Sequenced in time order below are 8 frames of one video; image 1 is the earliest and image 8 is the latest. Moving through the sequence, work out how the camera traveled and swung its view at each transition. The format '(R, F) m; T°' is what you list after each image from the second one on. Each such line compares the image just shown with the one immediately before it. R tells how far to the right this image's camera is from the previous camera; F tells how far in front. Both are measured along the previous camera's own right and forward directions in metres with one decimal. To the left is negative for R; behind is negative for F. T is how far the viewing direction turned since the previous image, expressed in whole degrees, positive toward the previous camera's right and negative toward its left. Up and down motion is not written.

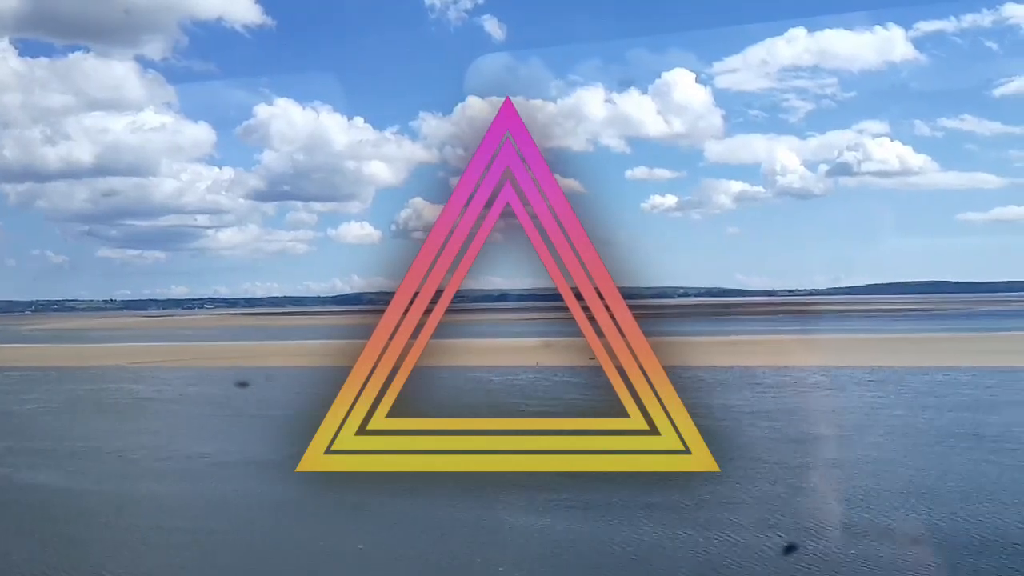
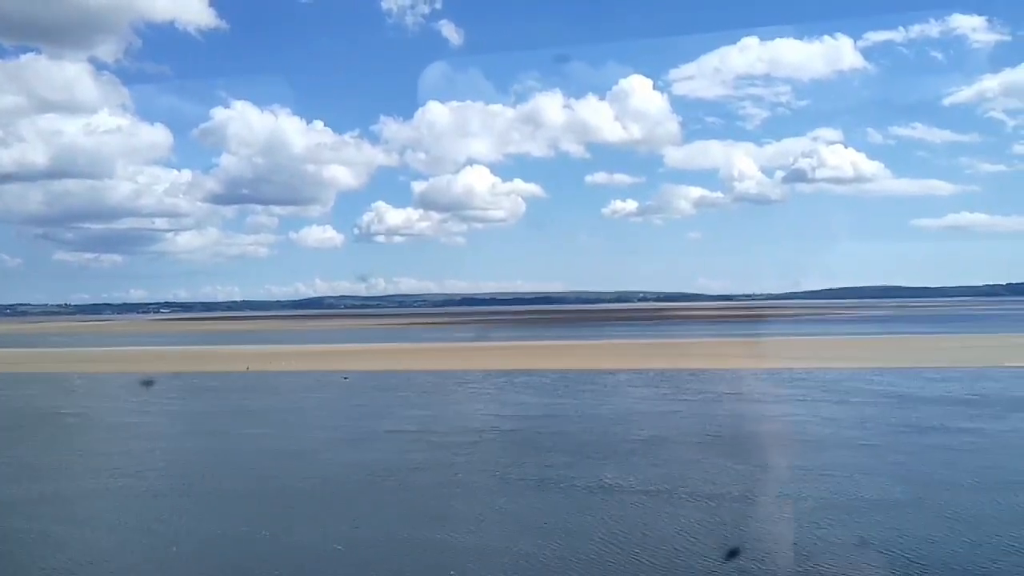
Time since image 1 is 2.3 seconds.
(-1.8, -2.2) m; +2°
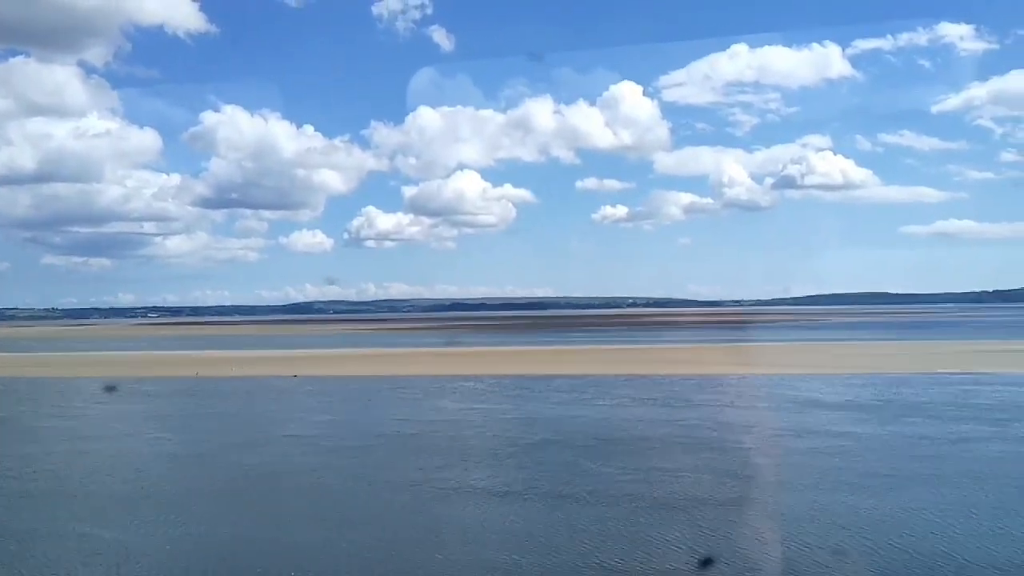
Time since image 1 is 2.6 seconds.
(-1.8, +0.1) m; +1°
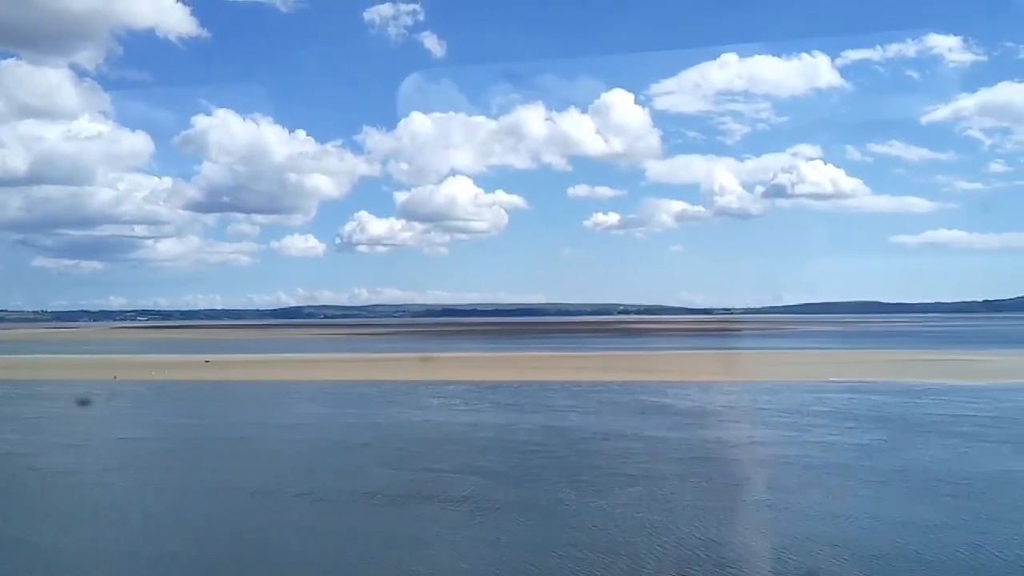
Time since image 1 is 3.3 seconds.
(-1.0, -1.4) m; +1°
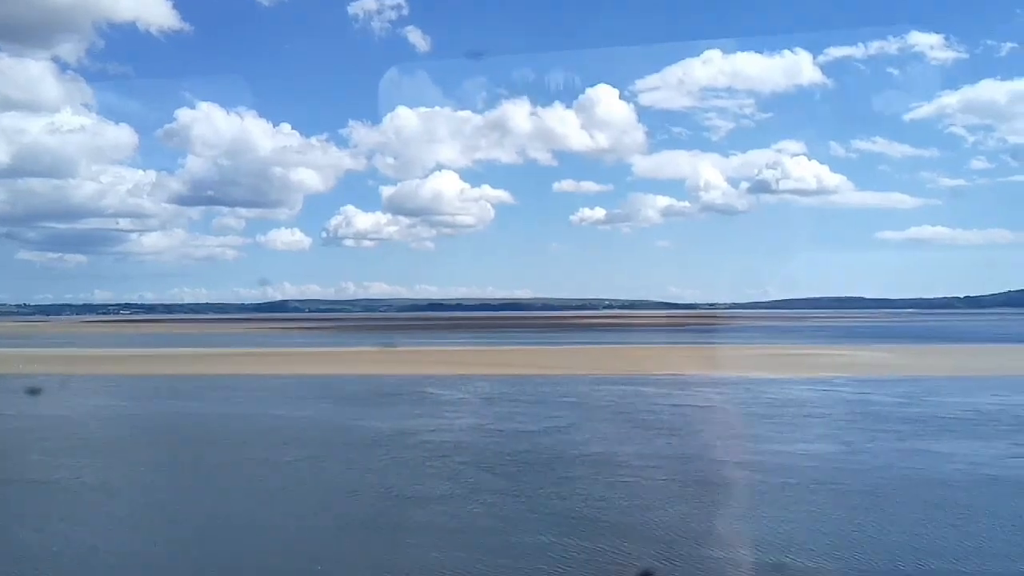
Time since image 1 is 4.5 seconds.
(-0.6, -1.1) m; +1°
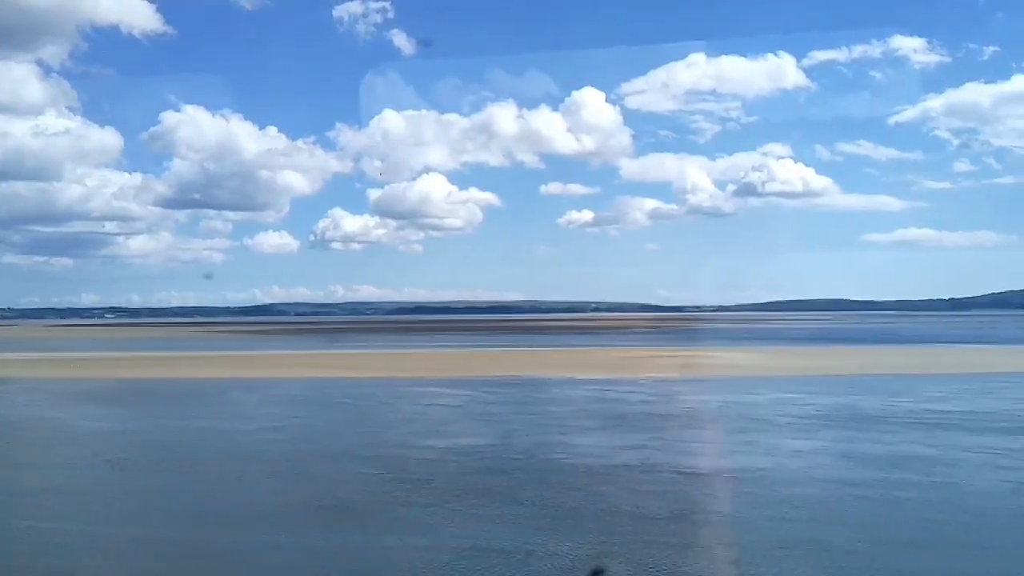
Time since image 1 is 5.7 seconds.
(-0.9, -0.7) m; +1°
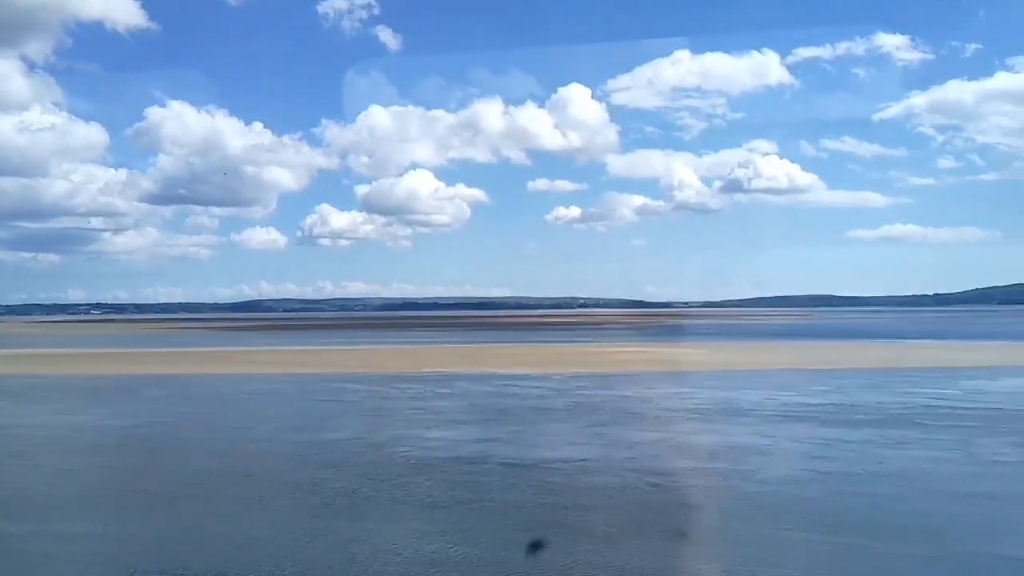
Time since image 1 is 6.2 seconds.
(+1.0, -1.1) m; +1°
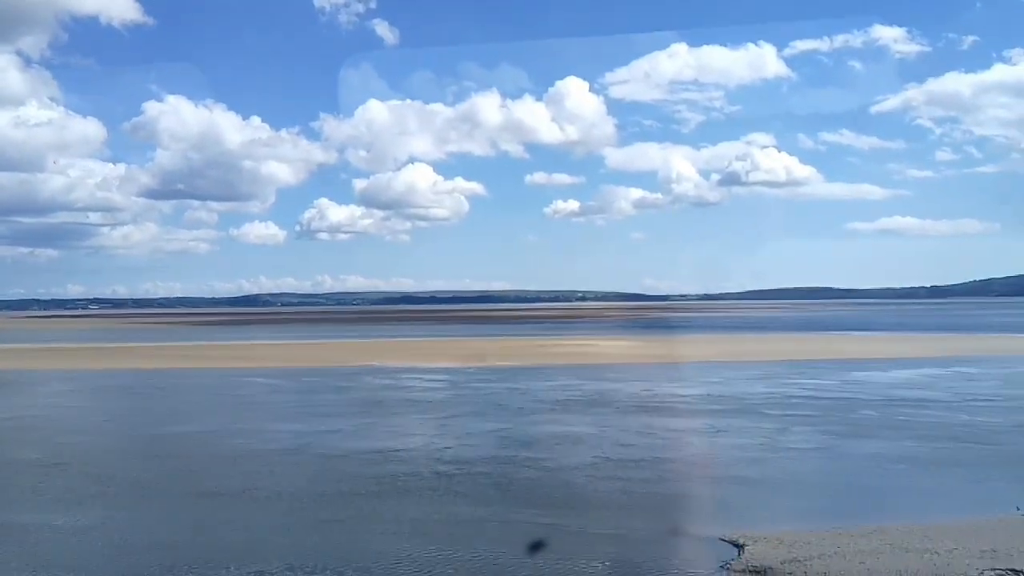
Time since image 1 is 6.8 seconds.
(+1.4, -0.3) m; 0°
